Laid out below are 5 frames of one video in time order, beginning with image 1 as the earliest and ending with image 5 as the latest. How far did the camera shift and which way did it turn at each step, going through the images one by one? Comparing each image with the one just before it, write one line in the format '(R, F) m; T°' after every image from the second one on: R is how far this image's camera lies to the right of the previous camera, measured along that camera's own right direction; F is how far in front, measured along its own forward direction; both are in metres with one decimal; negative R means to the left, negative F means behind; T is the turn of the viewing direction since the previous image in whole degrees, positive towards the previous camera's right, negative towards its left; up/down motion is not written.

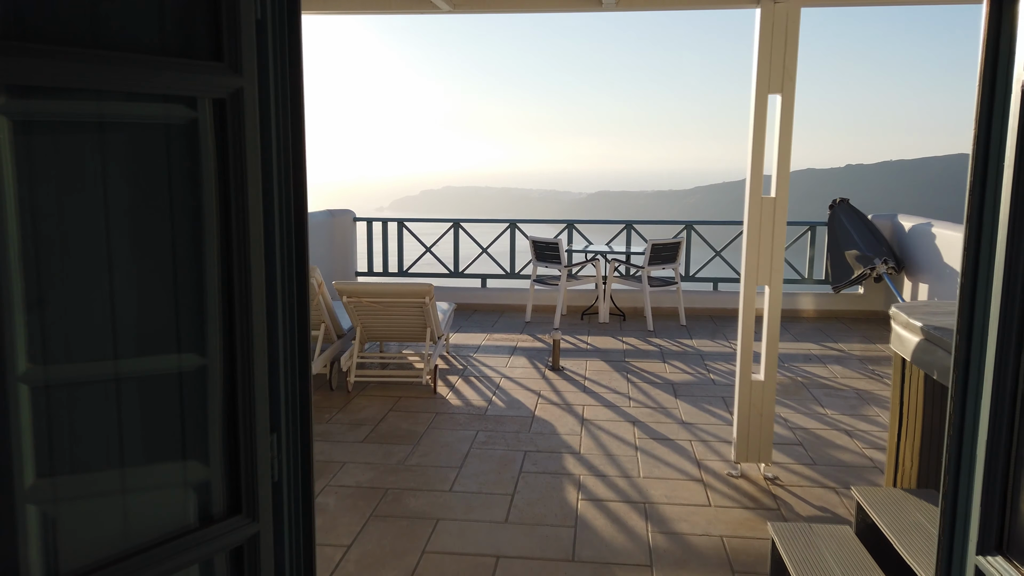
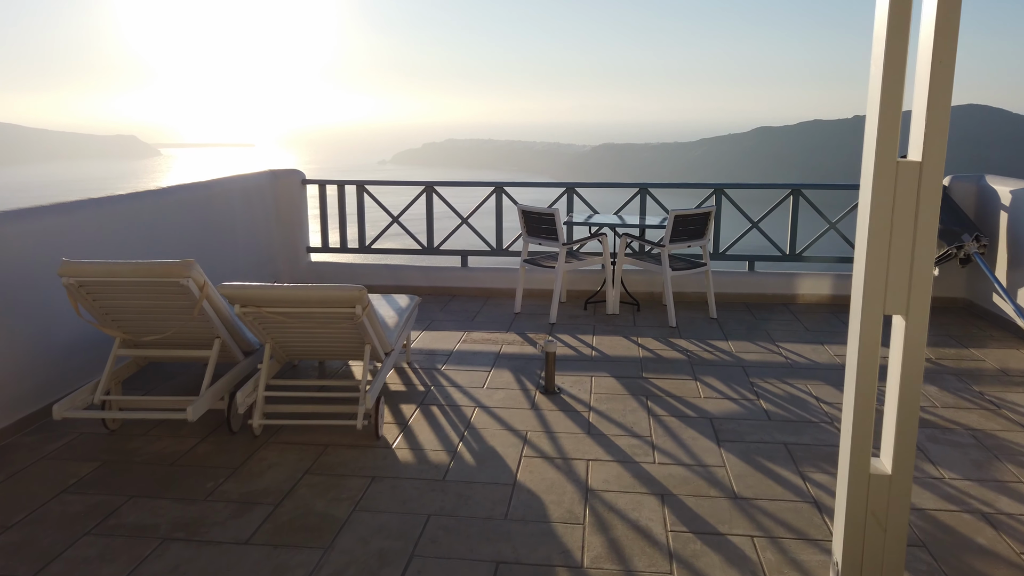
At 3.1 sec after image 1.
(+0.1, +1.3) m; 0°
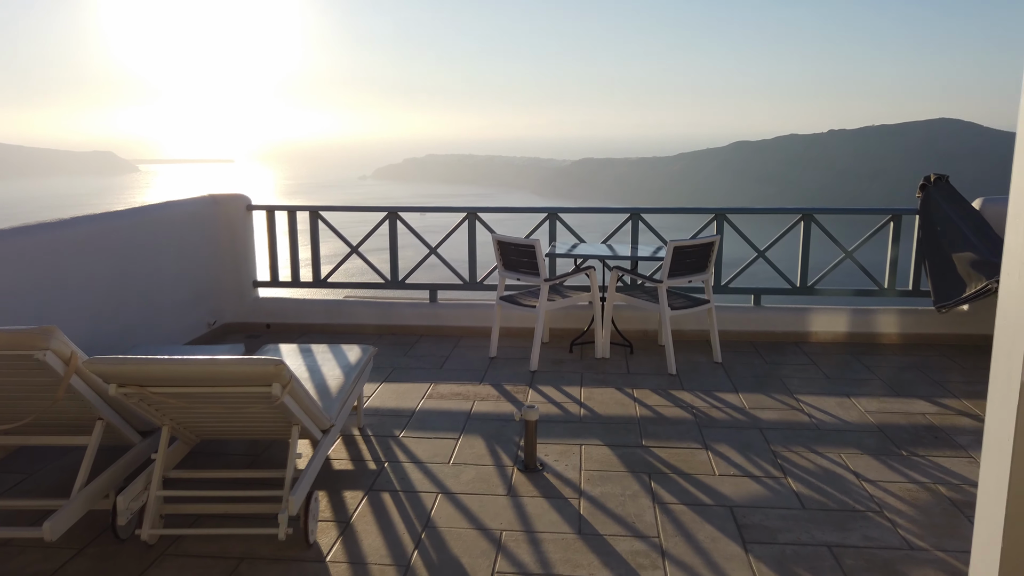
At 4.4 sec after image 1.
(0.0, +0.7) m; +1°
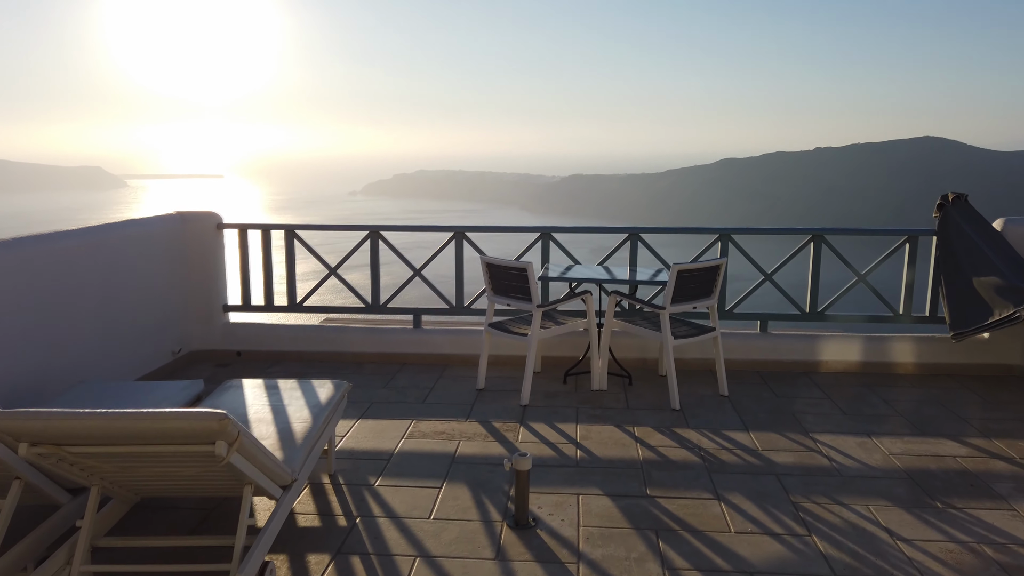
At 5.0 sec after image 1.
(0.0, +0.3) m; +1°
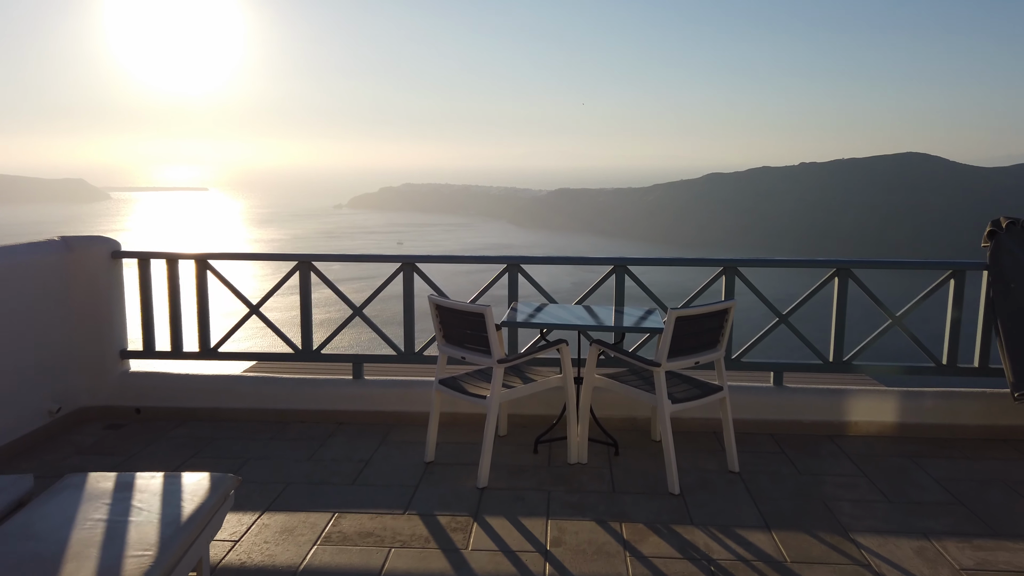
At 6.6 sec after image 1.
(+0.1, +0.8) m; +1°
